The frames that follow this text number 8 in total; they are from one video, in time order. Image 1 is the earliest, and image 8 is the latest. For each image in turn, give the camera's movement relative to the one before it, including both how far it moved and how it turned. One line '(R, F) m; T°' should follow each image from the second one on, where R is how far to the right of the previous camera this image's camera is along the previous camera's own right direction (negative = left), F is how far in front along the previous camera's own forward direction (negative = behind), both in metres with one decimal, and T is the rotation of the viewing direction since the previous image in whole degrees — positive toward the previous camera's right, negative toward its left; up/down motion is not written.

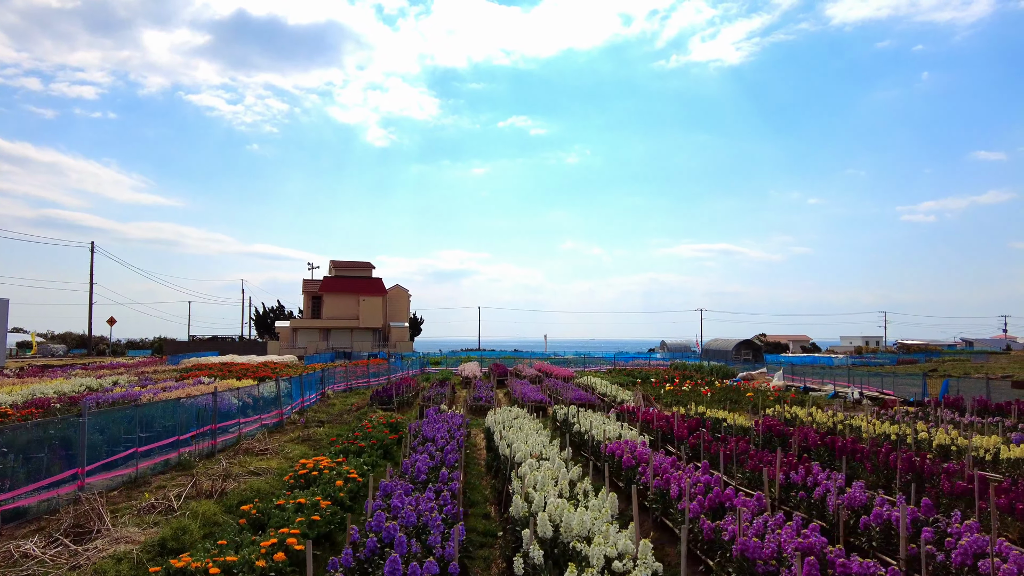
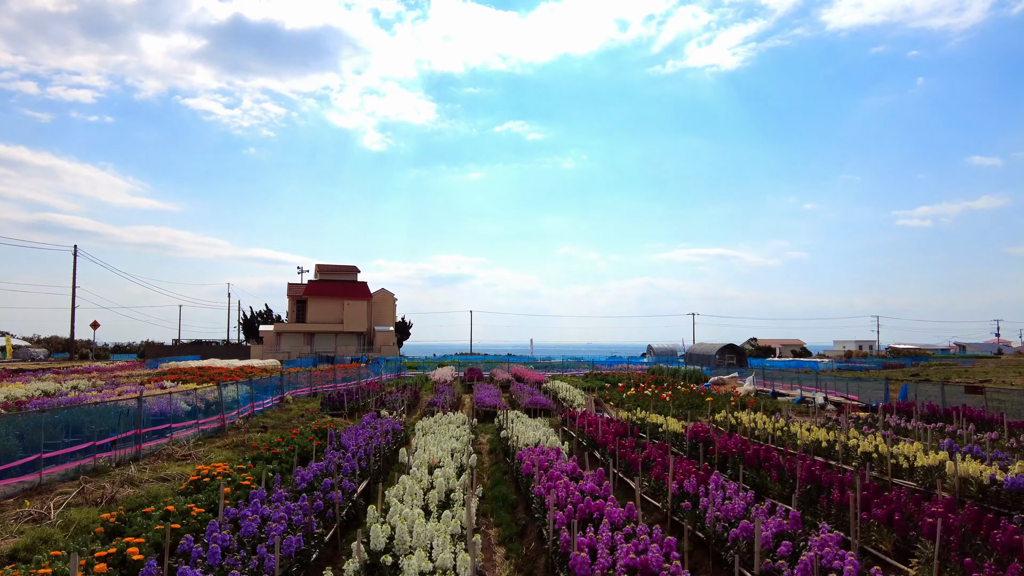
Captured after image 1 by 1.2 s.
(+1.3, +0.2) m; 0°
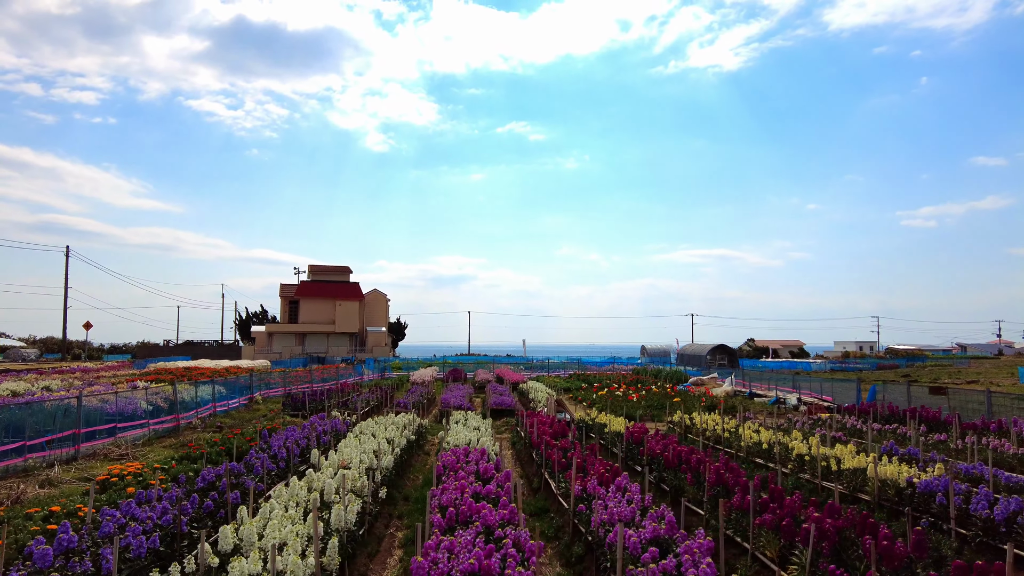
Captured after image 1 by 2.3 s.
(+1.2, +0.1) m; 0°
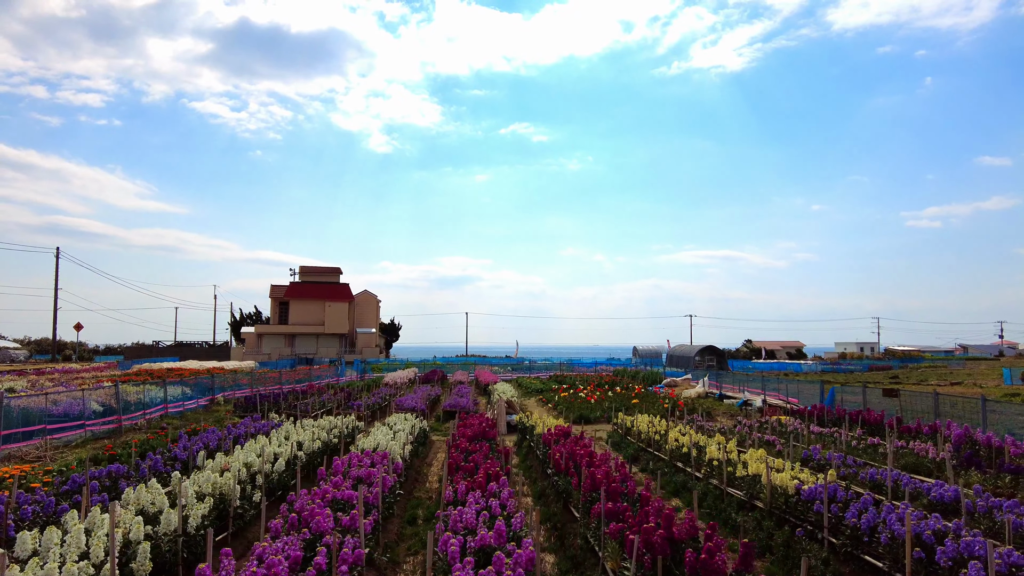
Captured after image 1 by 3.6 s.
(+1.5, +0.2) m; 0°
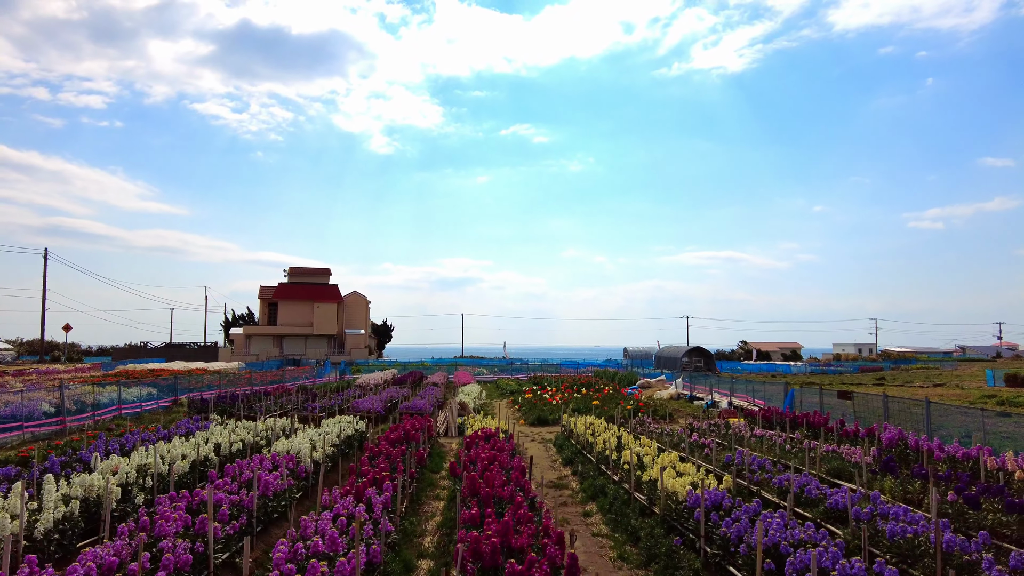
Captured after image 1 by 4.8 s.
(+1.3, +0.2) m; 0°
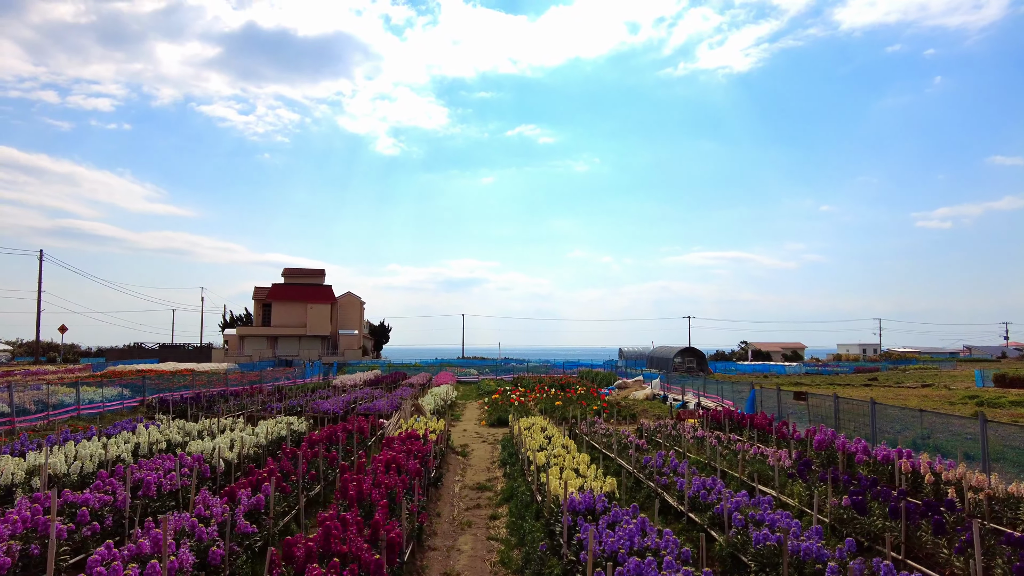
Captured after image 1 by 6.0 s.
(+1.4, +0.1) m; -1°
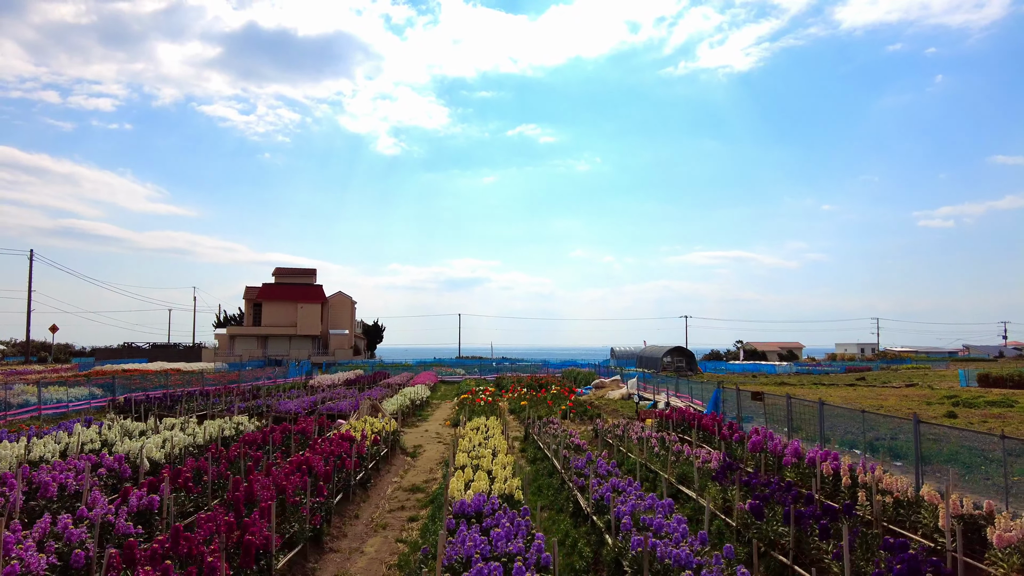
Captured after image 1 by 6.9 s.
(+1.2, +0.1) m; 0°
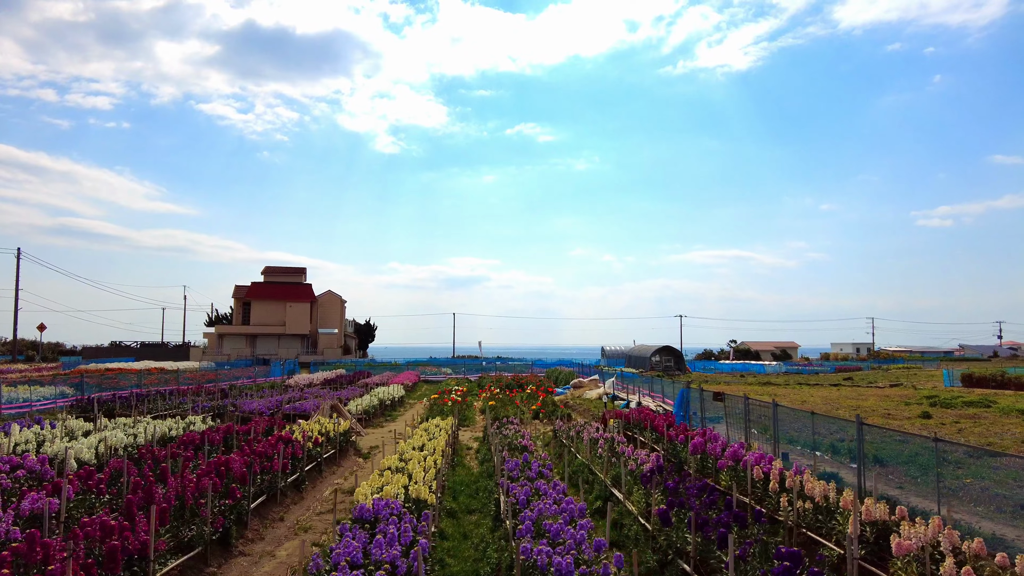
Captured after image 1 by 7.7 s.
(+1.0, +0.2) m; 0°
